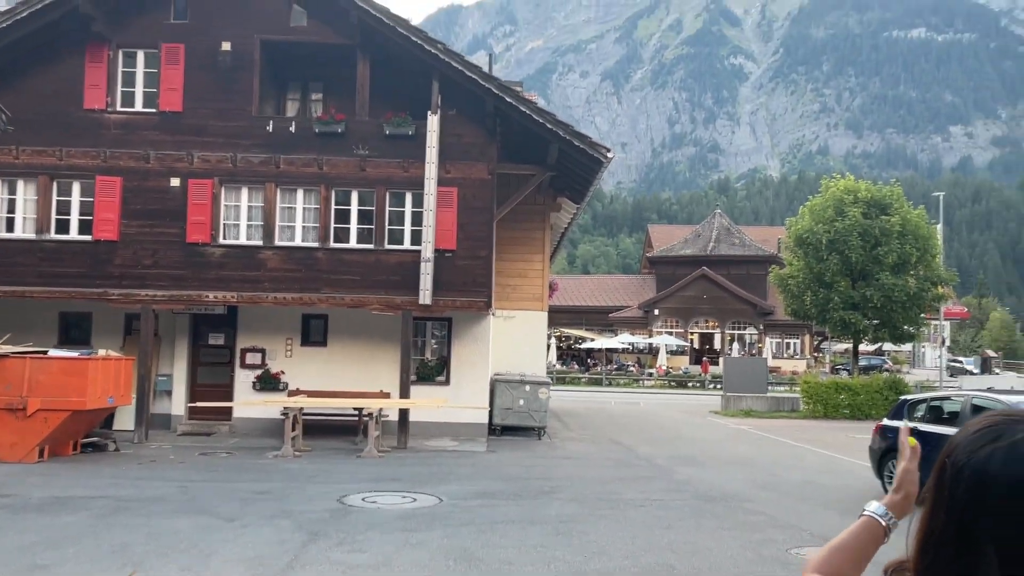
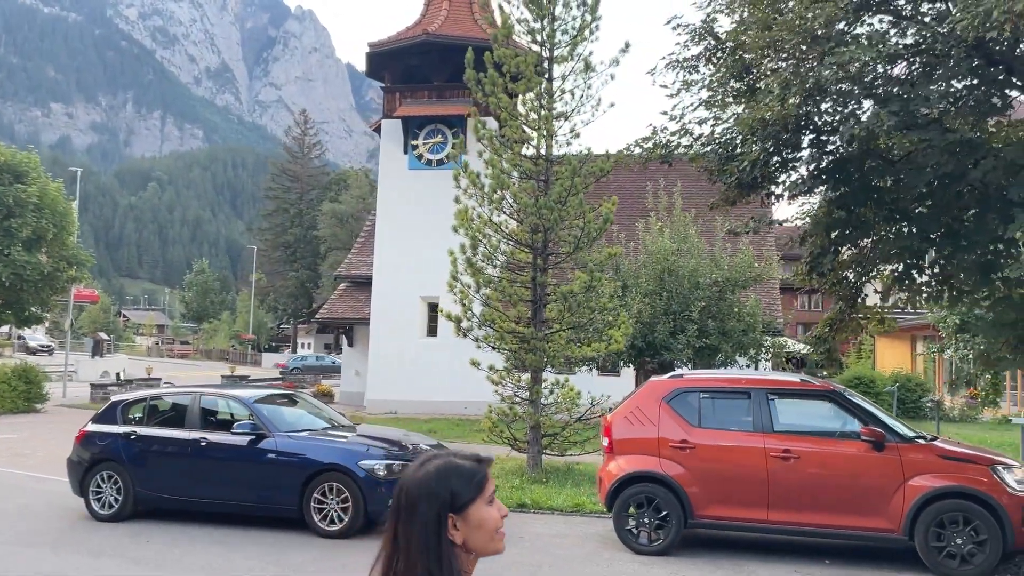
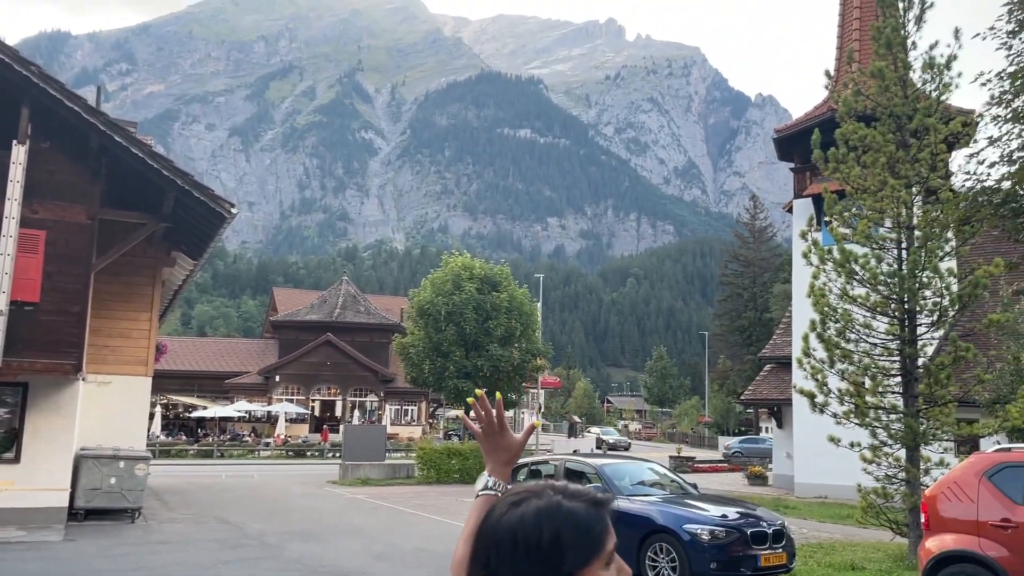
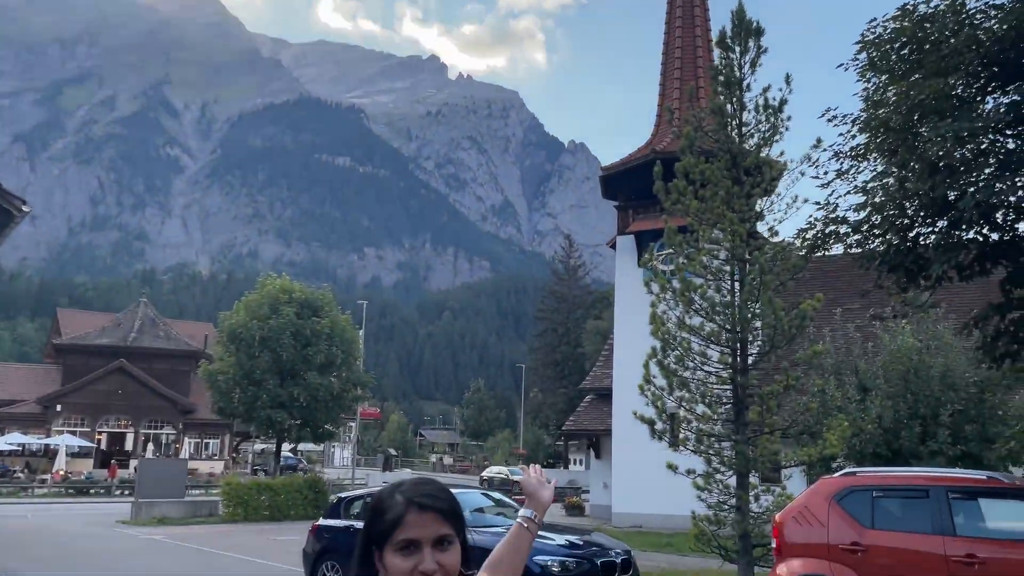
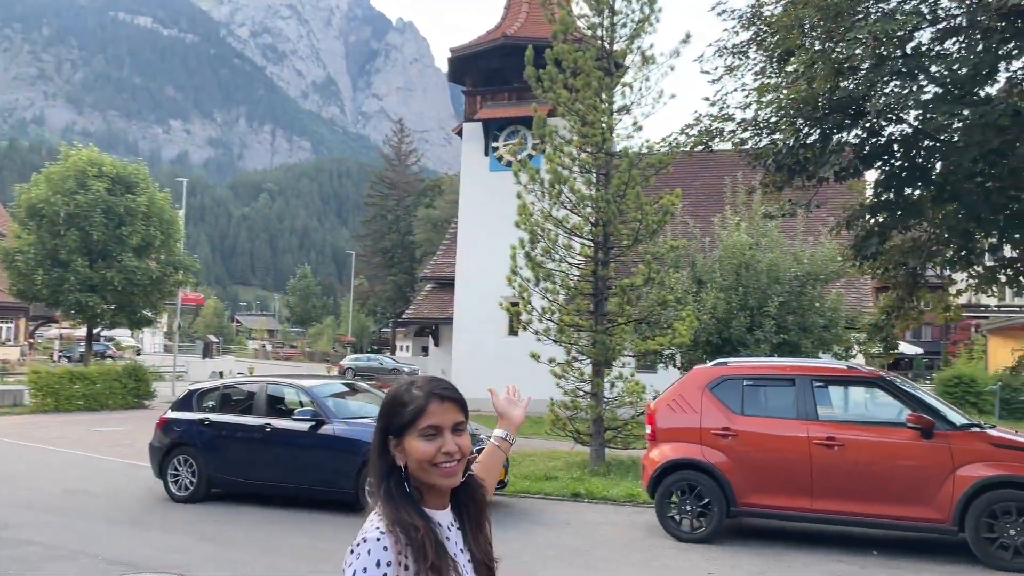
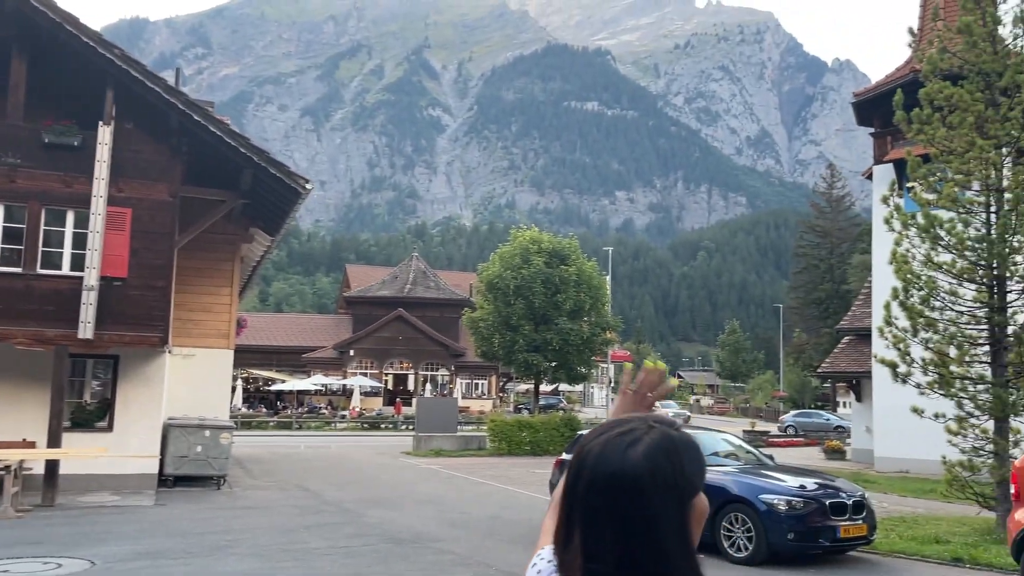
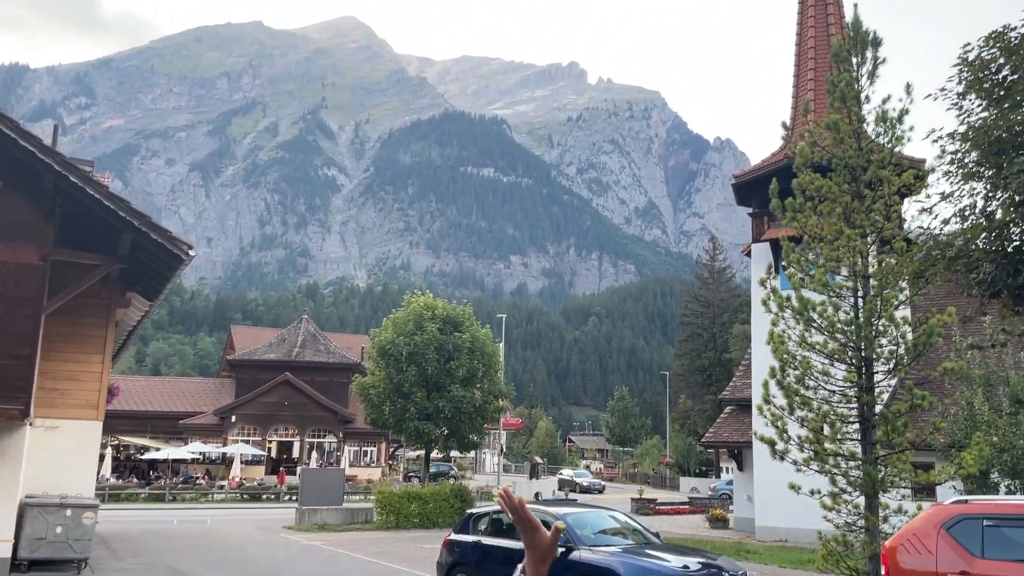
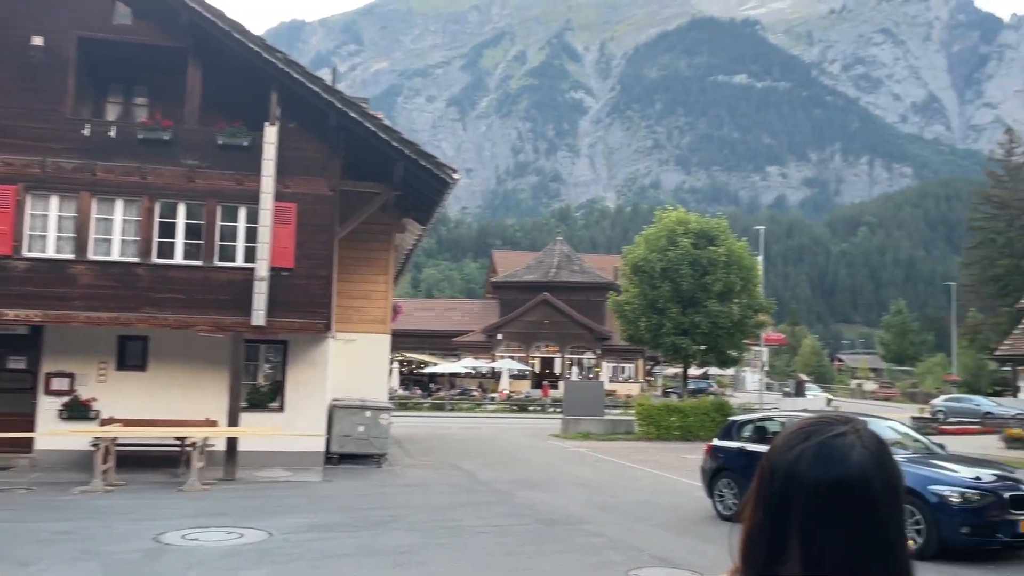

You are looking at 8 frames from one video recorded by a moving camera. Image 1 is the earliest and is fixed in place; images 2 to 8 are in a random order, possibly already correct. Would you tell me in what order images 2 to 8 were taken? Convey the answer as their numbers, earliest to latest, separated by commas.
8, 6, 3, 7, 4, 5, 2
